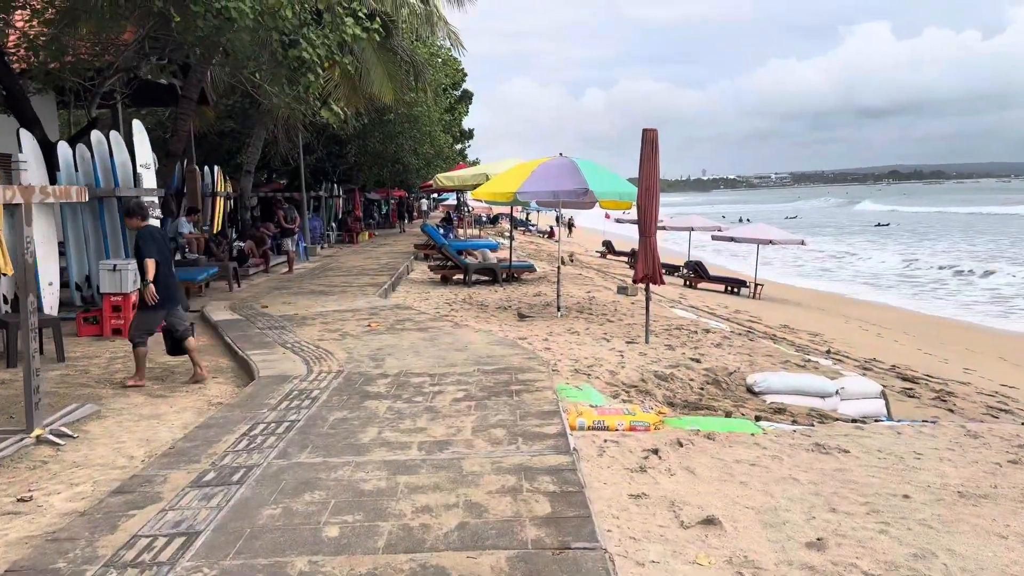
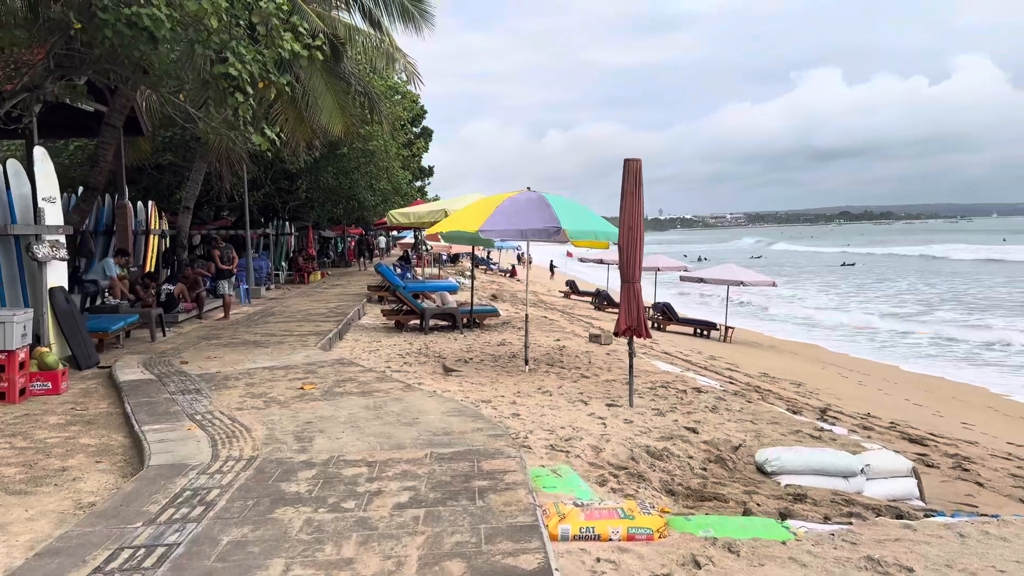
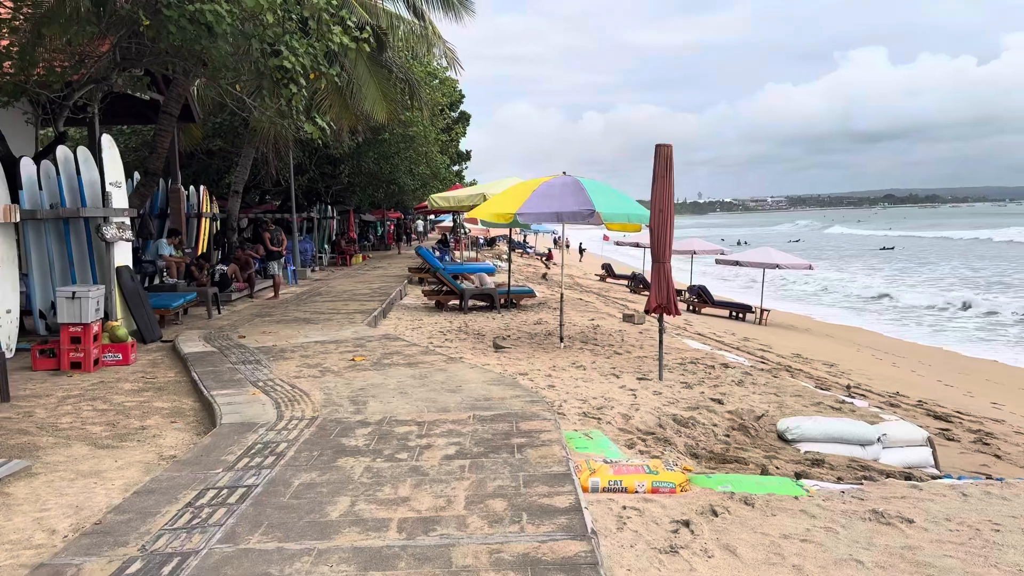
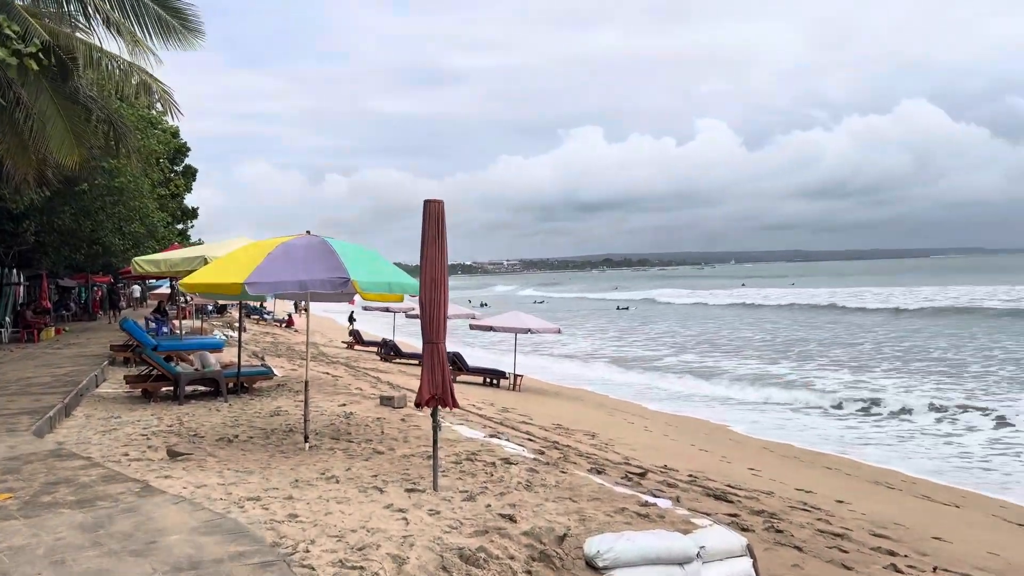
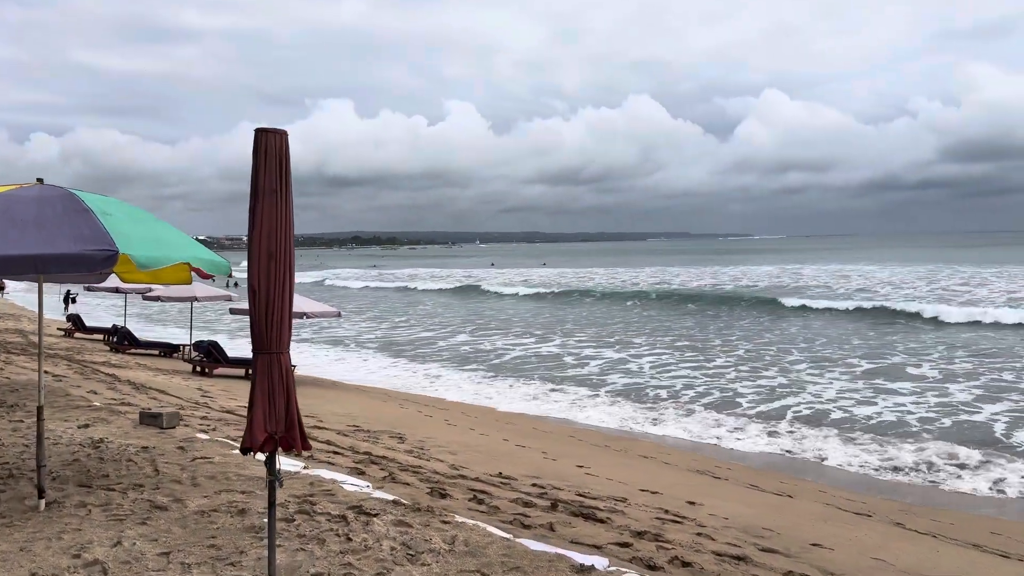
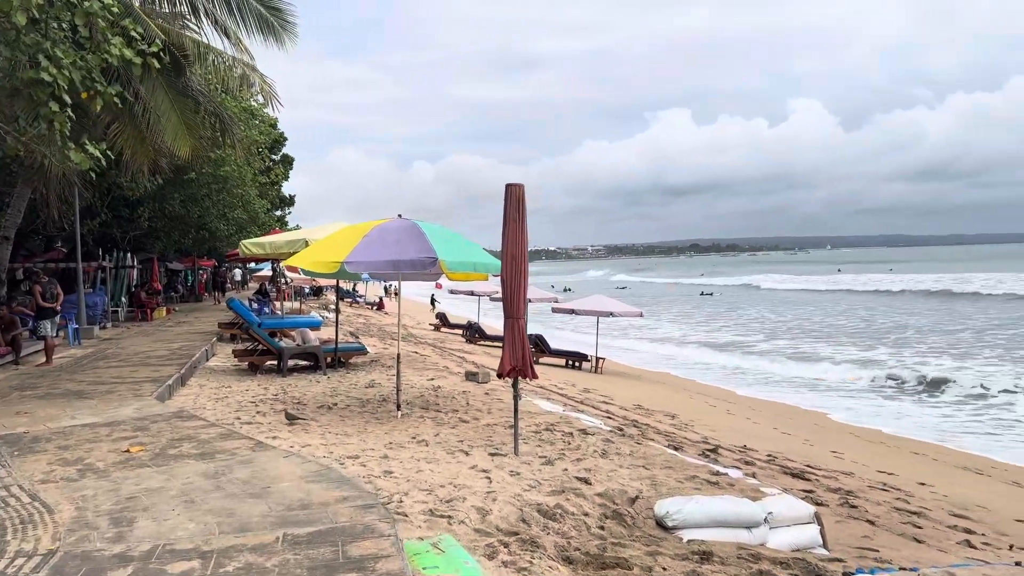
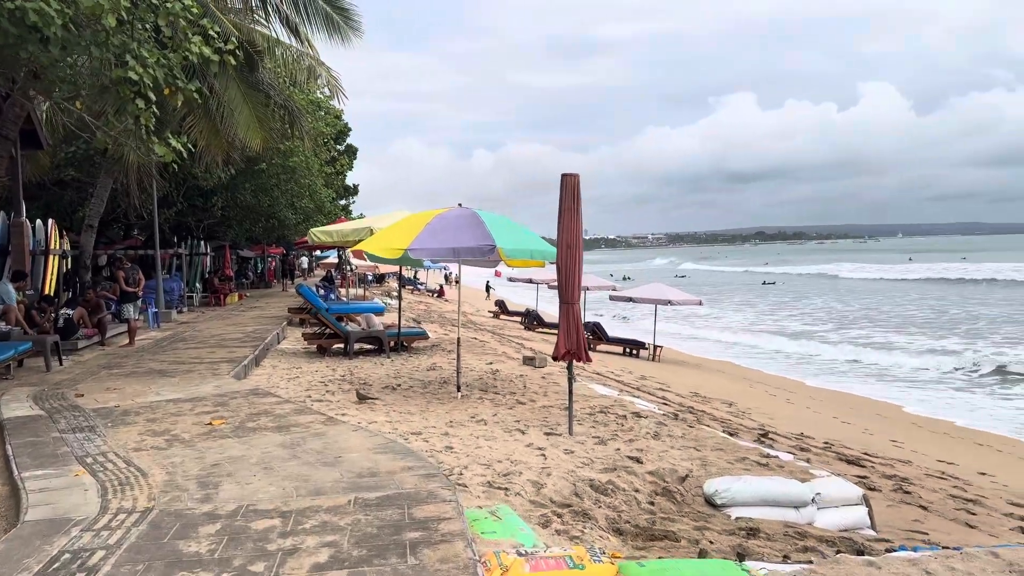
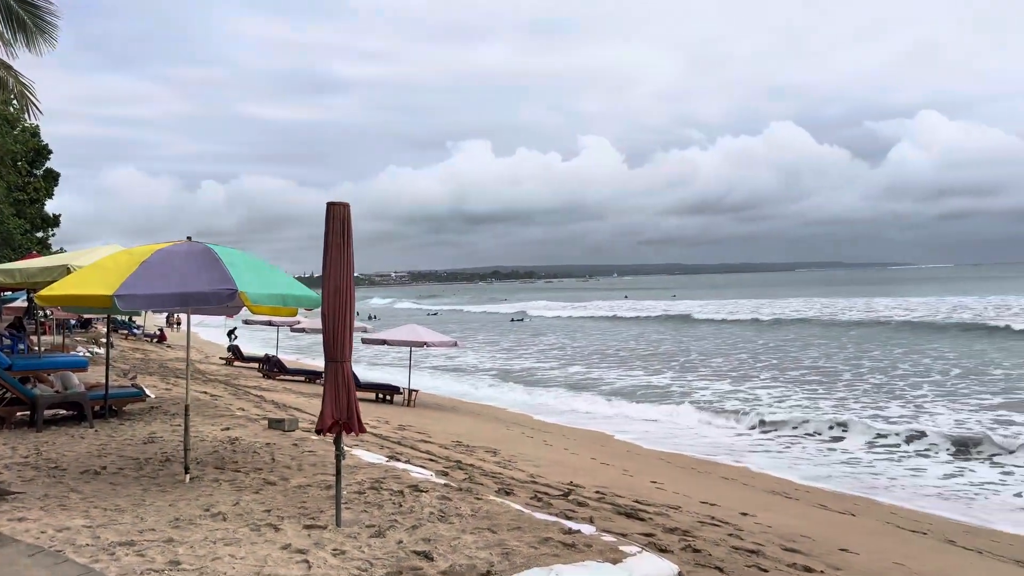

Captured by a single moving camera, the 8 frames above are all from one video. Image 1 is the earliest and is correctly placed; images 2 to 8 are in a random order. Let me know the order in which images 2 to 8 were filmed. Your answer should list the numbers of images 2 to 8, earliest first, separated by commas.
3, 2, 7, 6, 4, 8, 5
